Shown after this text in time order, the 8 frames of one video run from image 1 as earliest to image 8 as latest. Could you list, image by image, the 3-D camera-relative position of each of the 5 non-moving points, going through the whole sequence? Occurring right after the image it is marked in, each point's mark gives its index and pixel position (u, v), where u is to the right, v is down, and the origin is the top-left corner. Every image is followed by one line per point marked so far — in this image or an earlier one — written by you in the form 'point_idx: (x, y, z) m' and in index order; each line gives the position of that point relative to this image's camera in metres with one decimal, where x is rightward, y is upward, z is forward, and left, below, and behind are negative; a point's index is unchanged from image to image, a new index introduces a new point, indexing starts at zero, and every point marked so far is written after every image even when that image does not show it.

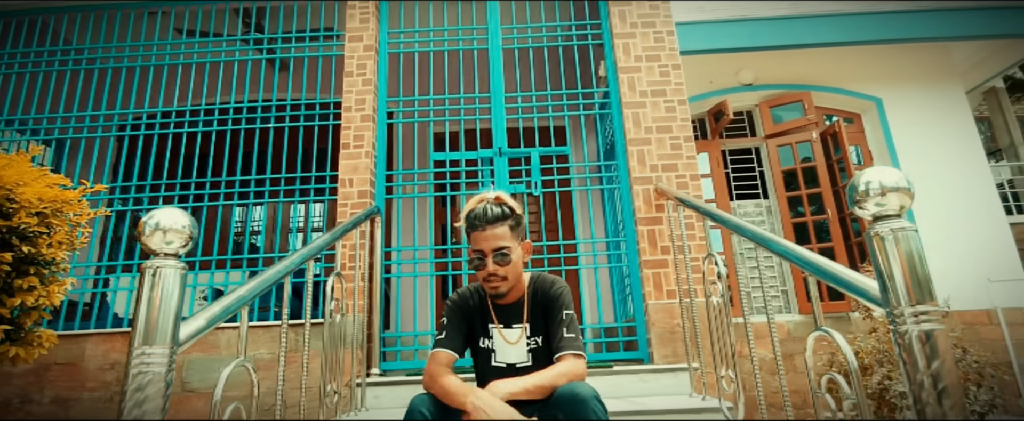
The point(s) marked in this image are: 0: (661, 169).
0: (+1.0, +0.3, +3.3) m
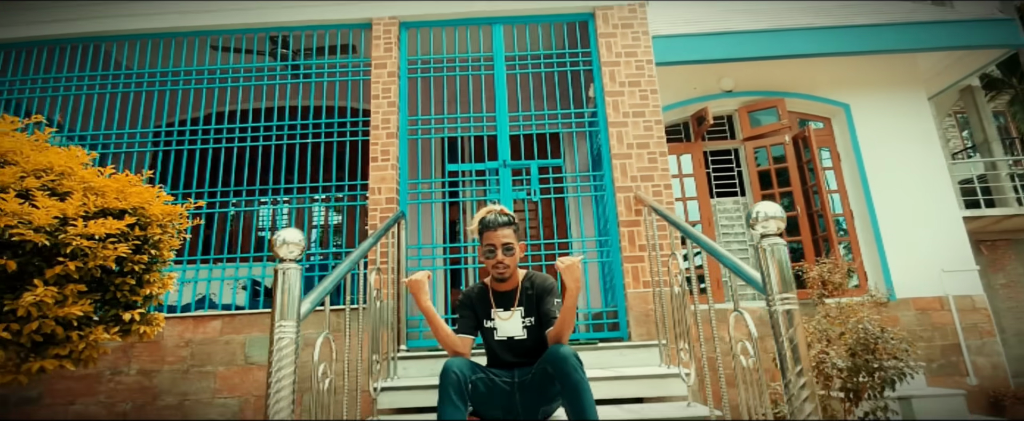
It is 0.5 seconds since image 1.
0: (+1.0, +0.2, +3.9) m
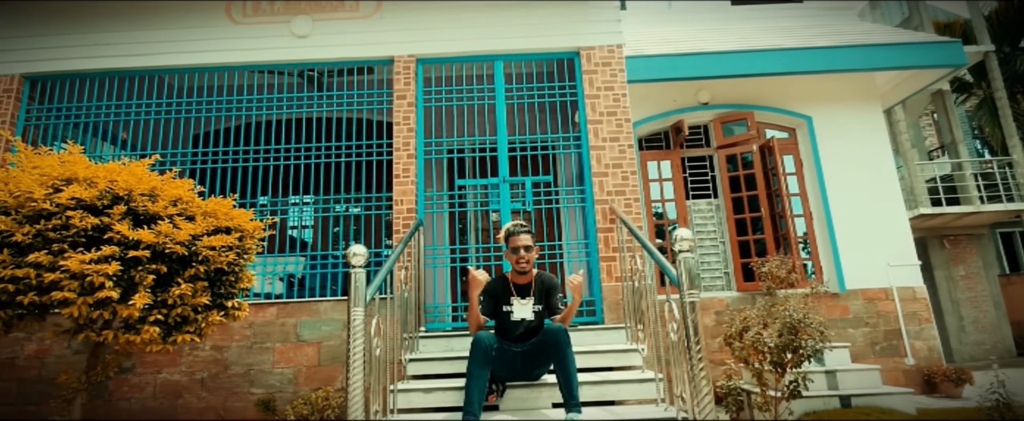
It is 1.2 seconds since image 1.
0: (+1.0, +0.2, +4.8) m
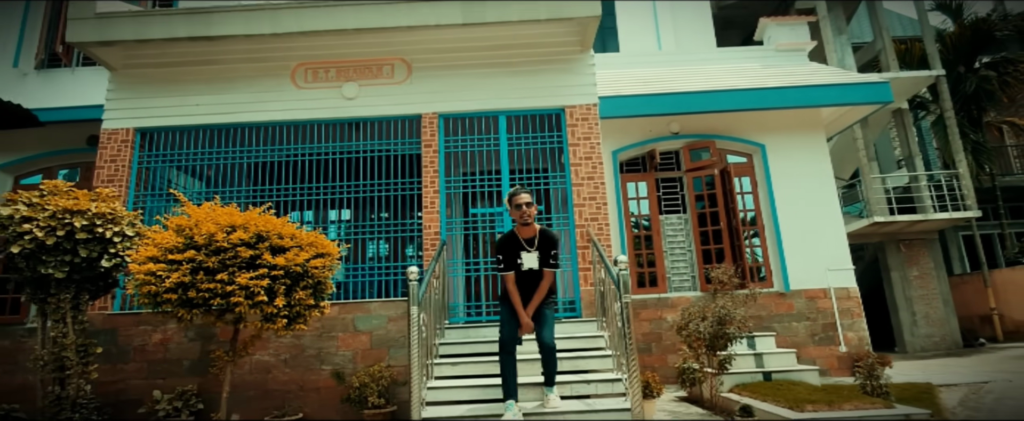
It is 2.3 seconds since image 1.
0: (+1.0, -0.1, +6.3) m
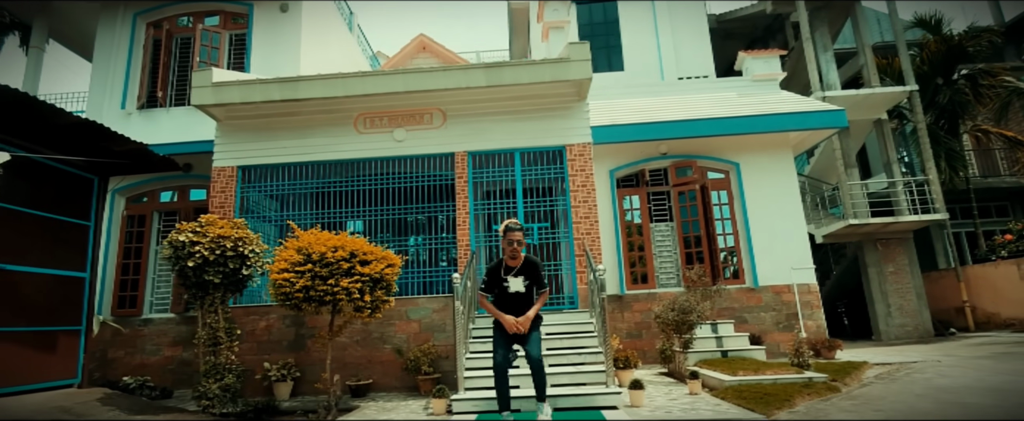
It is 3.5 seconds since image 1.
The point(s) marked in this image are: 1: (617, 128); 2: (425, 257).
0: (+1.2, -0.4, +8.1) m
1: (+2.3, +1.7, +10.6) m
2: (-1.4, -0.8, +8.2) m
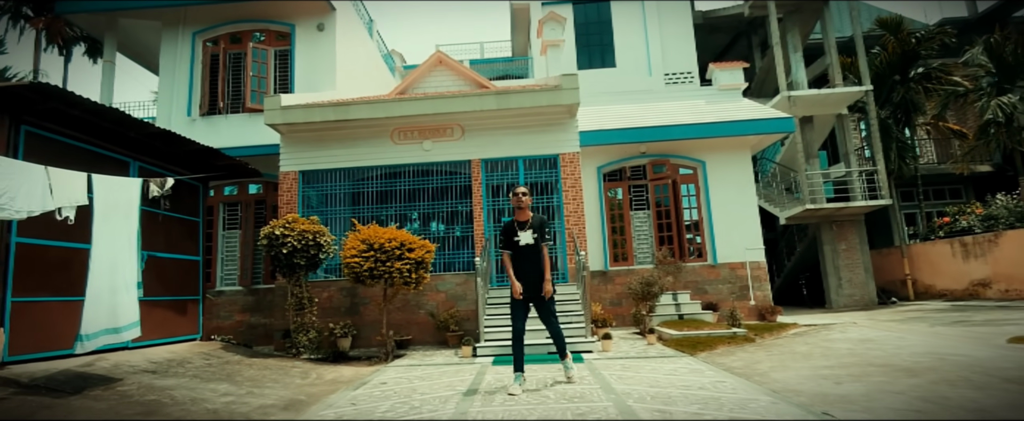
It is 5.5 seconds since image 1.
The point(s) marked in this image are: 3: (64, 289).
0: (+1.3, -0.3, +10.4) m
1: (+2.4, +2.0, +12.7) m
2: (-1.3, -0.7, +10.5) m
3: (-6.1, -1.1, +6.7) m
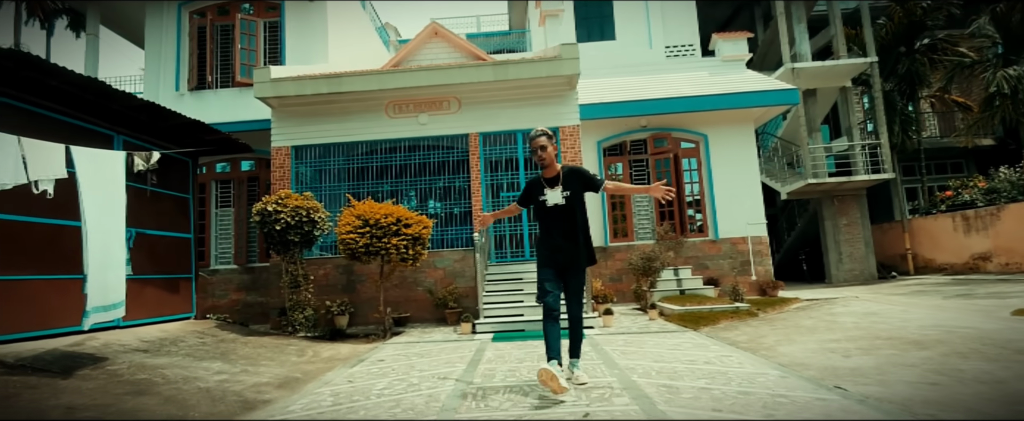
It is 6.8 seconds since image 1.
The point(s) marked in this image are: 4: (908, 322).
0: (+1.3, +0.2, +10.2) m
1: (+2.3, +2.6, +12.4) m
2: (-1.4, -0.2, +10.3) m
3: (-6.1, -0.7, +6.5) m
4: (+5.9, -1.7, +7.3) m
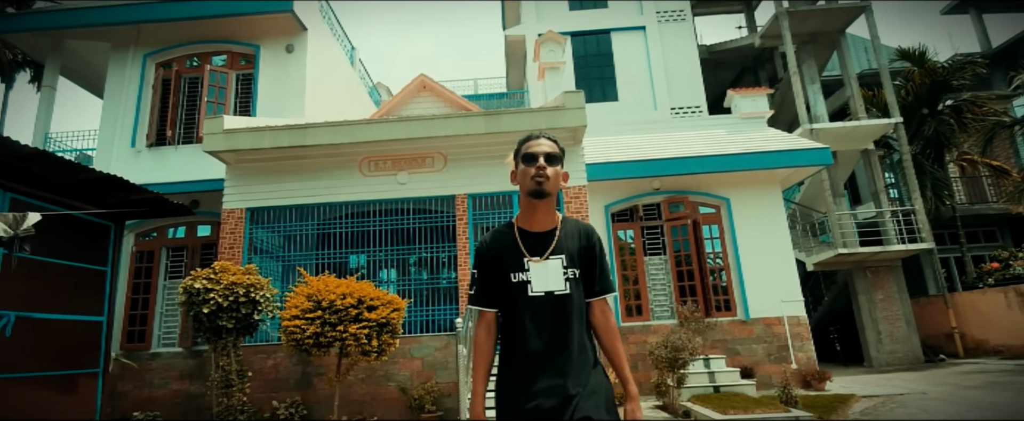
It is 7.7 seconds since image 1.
0: (+1.2, -1.1, +8.5) m
1: (+2.2, +1.0, +11.0) m
2: (-1.5, -1.5, +8.5) m
3: (-6.2, -1.5, +4.7) m
4: (+5.8, -2.6, +5.4) m
